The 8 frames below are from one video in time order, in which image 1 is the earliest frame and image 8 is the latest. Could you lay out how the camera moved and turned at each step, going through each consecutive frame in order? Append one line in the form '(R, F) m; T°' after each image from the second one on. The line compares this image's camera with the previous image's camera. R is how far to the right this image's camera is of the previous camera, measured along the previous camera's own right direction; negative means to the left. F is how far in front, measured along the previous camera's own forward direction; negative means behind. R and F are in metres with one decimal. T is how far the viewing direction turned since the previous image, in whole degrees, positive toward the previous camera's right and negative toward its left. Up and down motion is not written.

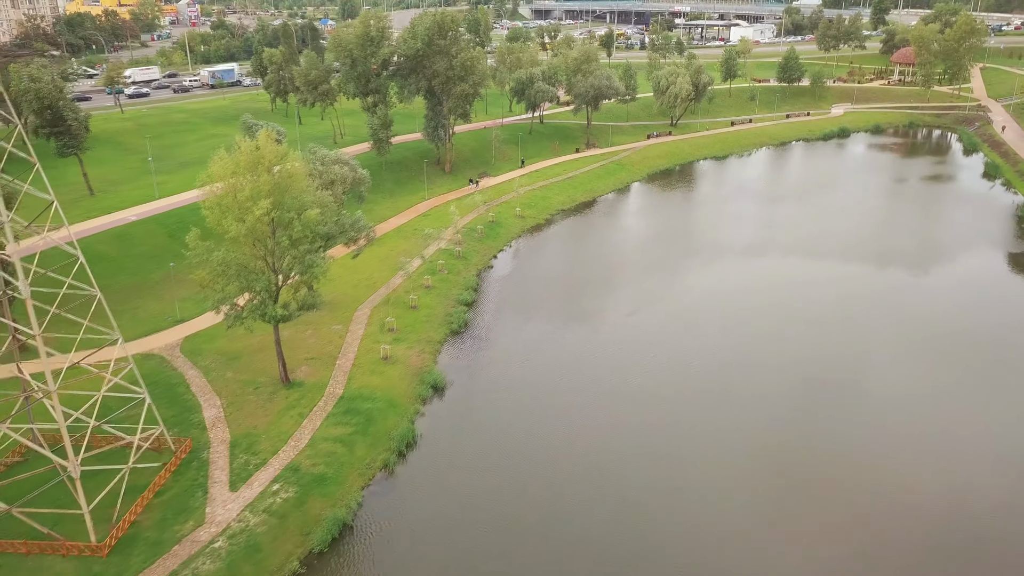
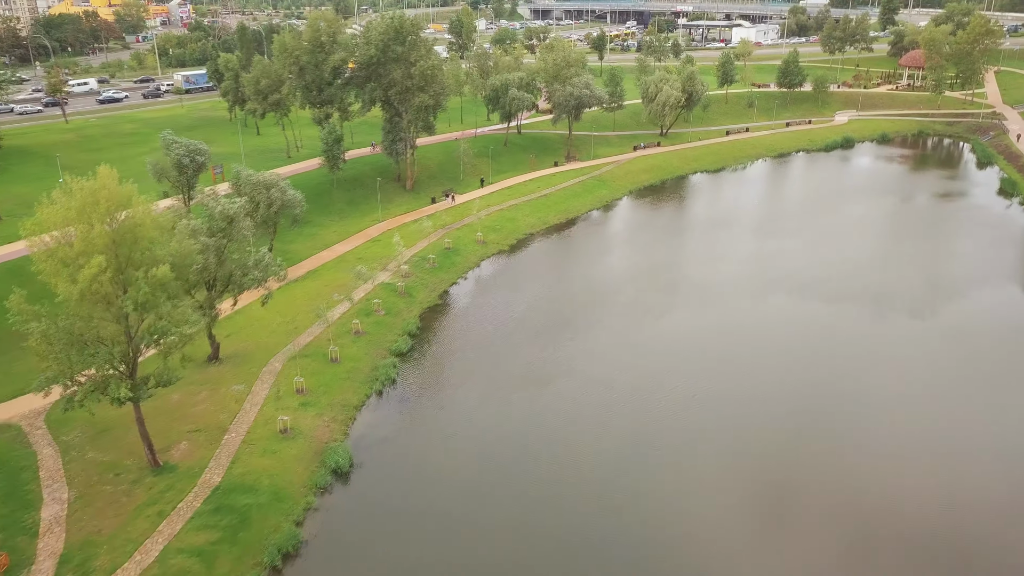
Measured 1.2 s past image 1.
(+3.4, +6.8) m; -1°
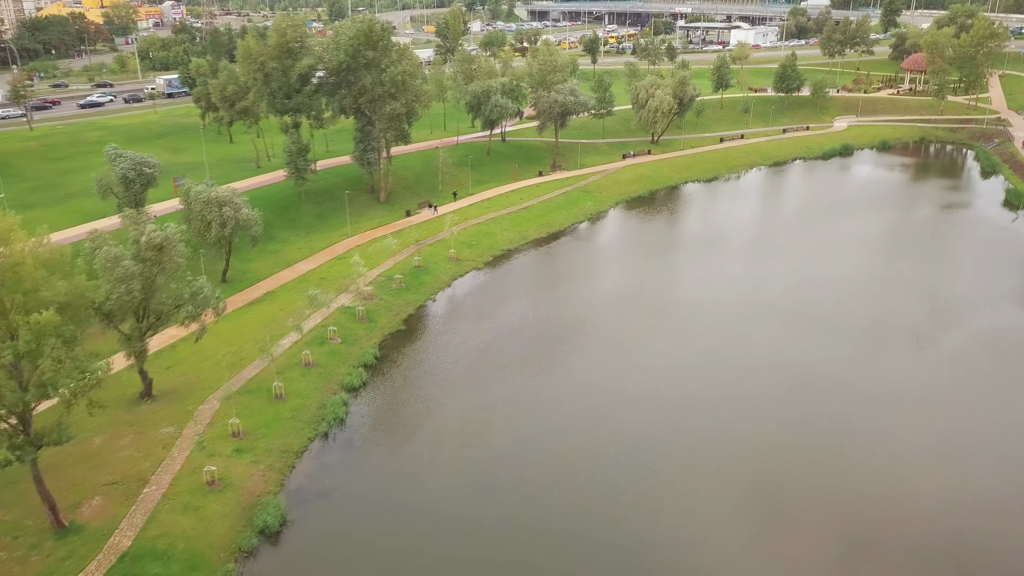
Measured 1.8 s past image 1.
(+1.8, +3.5) m; 0°
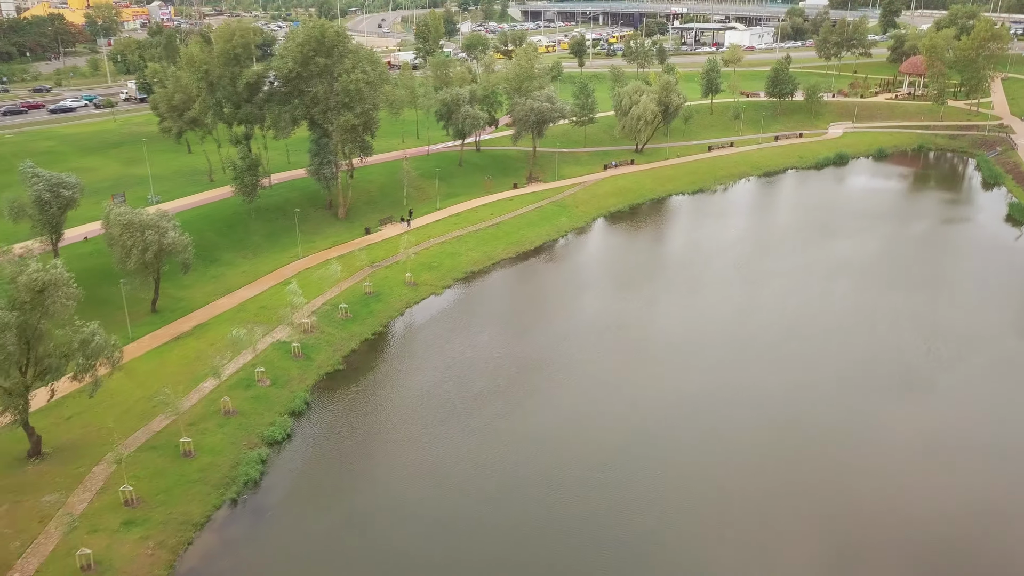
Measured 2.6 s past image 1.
(+2.4, +4.4) m; 0°
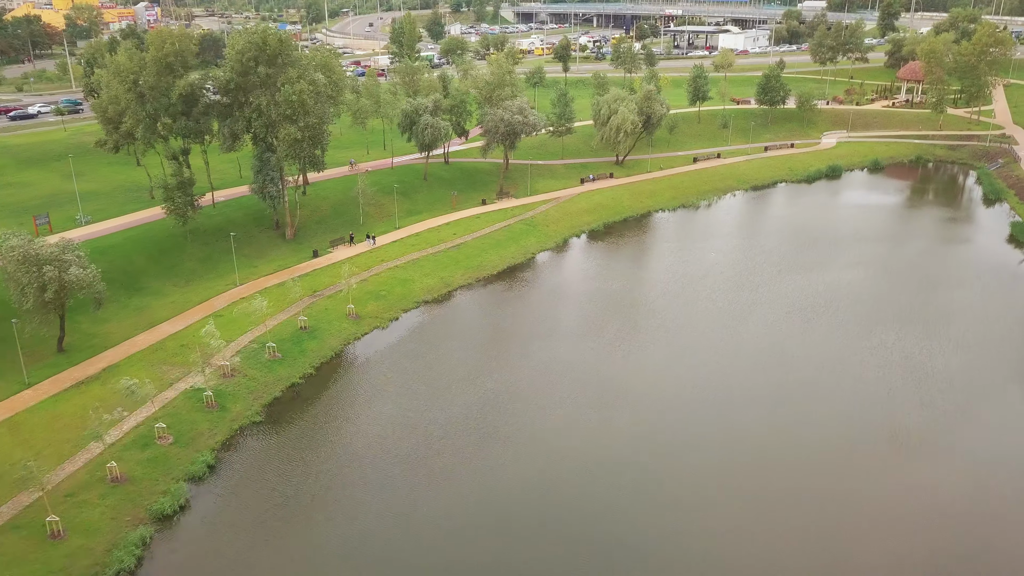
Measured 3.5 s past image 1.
(+2.6, +4.7) m; 0°
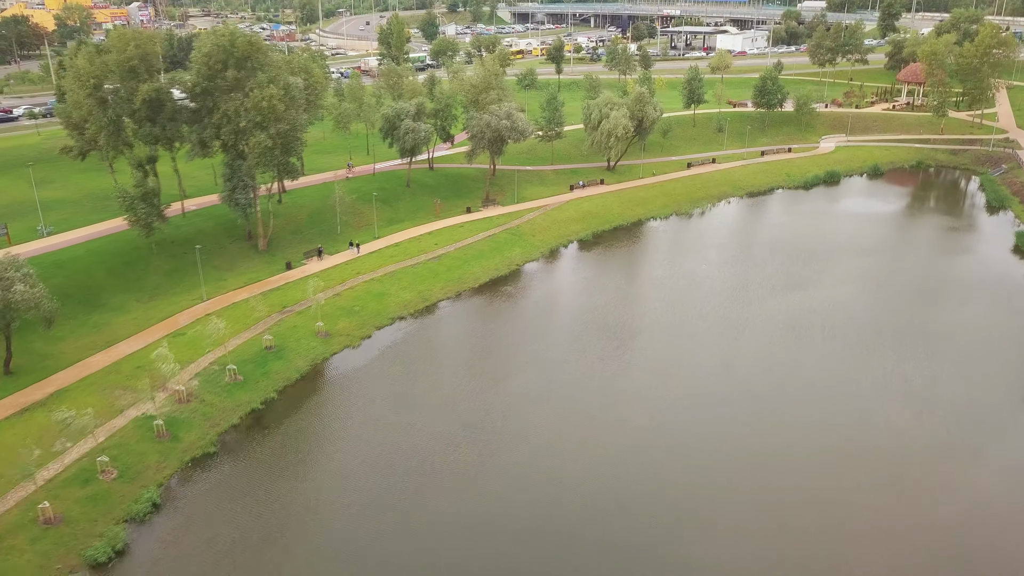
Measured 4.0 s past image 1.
(+1.1, +2.5) m; 0°
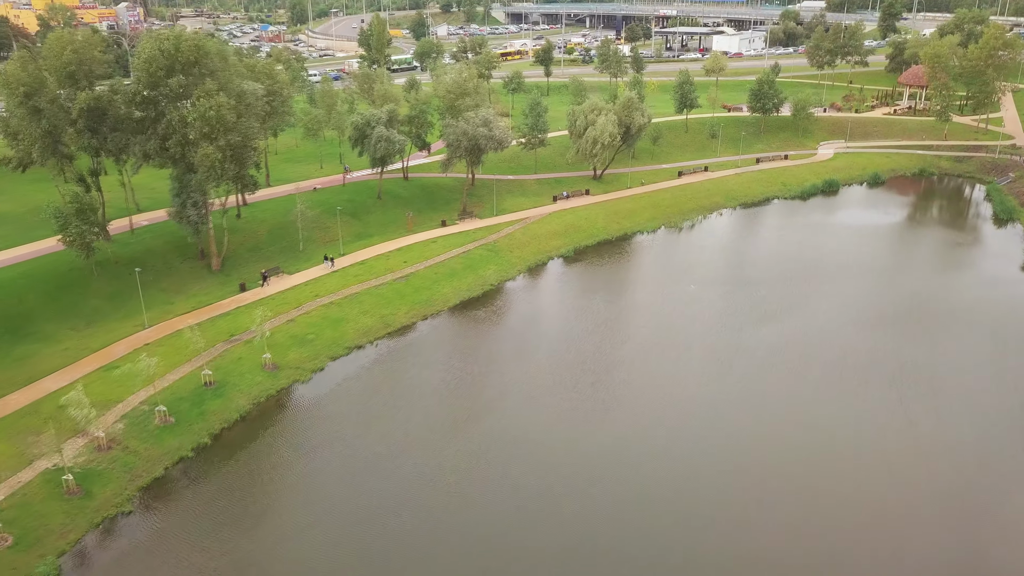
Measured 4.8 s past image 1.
(+1.6, +3.9) m; 0°
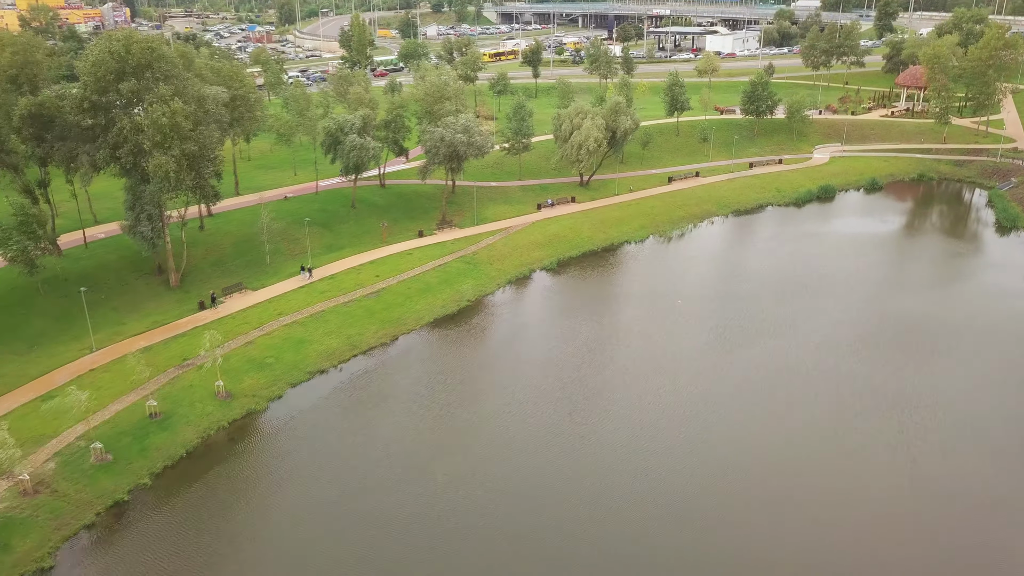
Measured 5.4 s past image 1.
(+1.1, +3.0) m; 0°
